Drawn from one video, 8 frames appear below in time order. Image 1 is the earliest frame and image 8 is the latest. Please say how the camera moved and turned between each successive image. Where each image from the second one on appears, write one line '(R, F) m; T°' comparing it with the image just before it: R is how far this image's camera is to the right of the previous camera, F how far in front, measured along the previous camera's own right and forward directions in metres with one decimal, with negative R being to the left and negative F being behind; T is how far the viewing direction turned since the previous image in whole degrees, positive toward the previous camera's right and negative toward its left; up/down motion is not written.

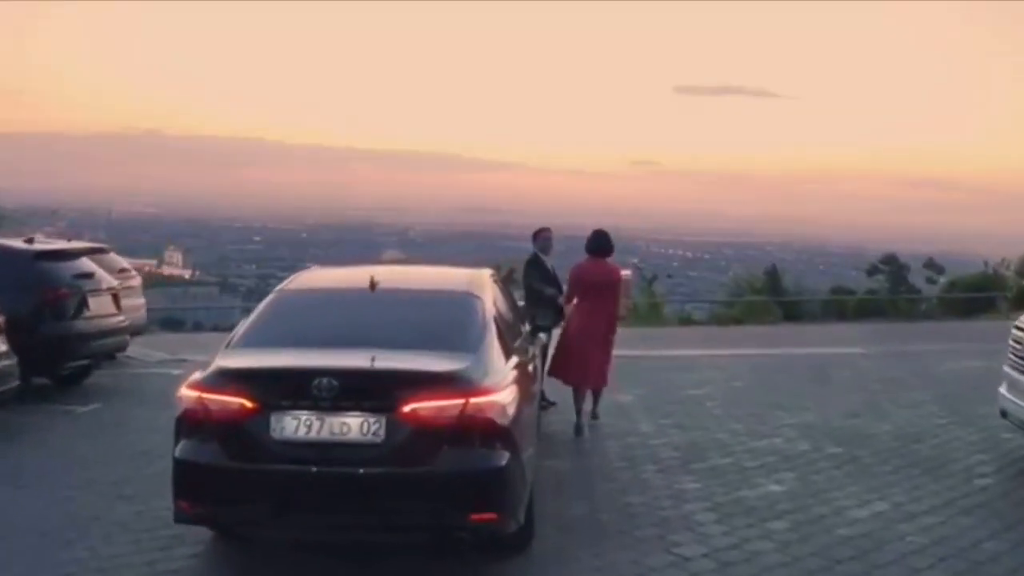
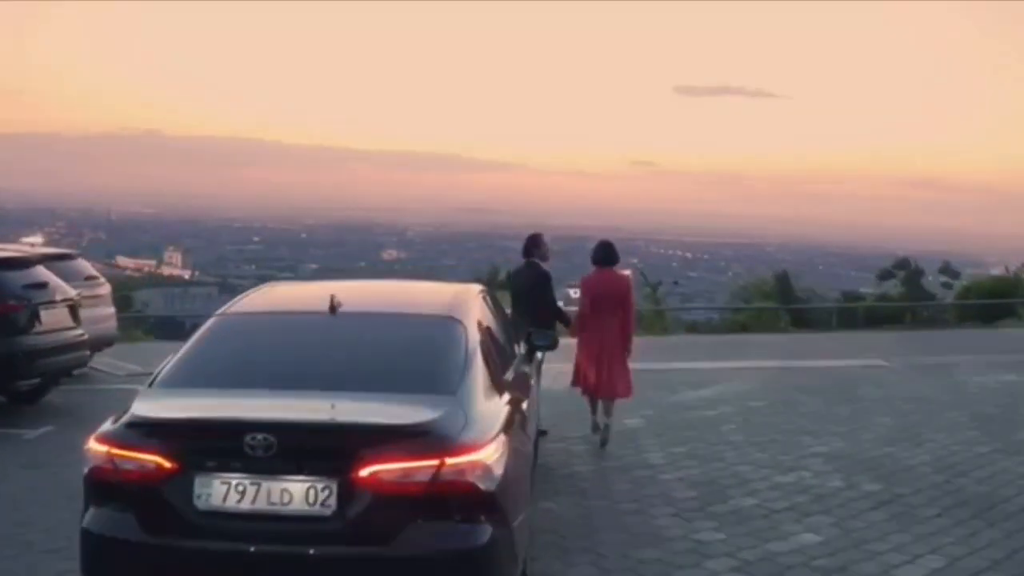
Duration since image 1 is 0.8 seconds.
(0.0, +1.0) m; 0°
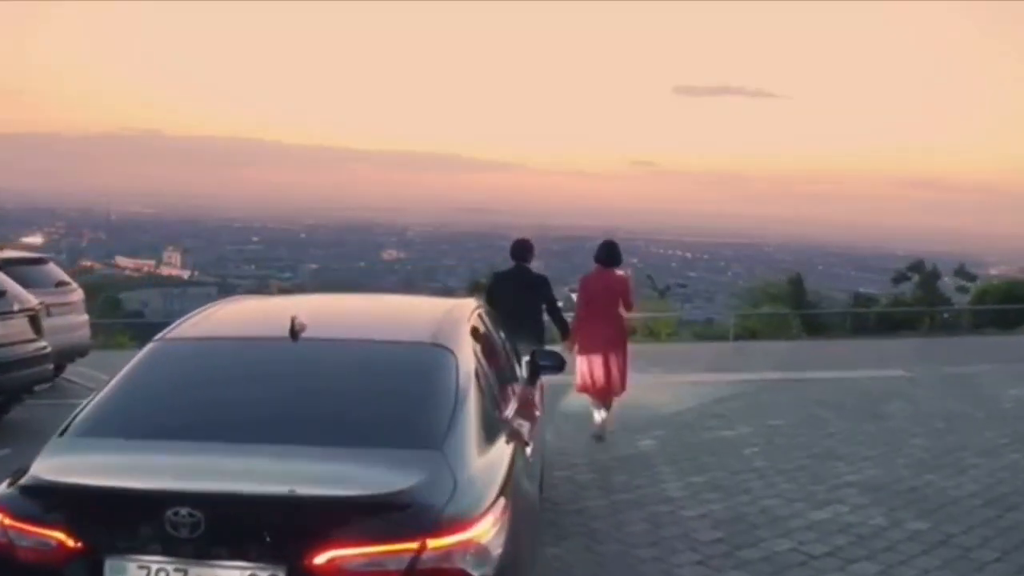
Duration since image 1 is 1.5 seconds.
(0.0, +0.8) m; 0°
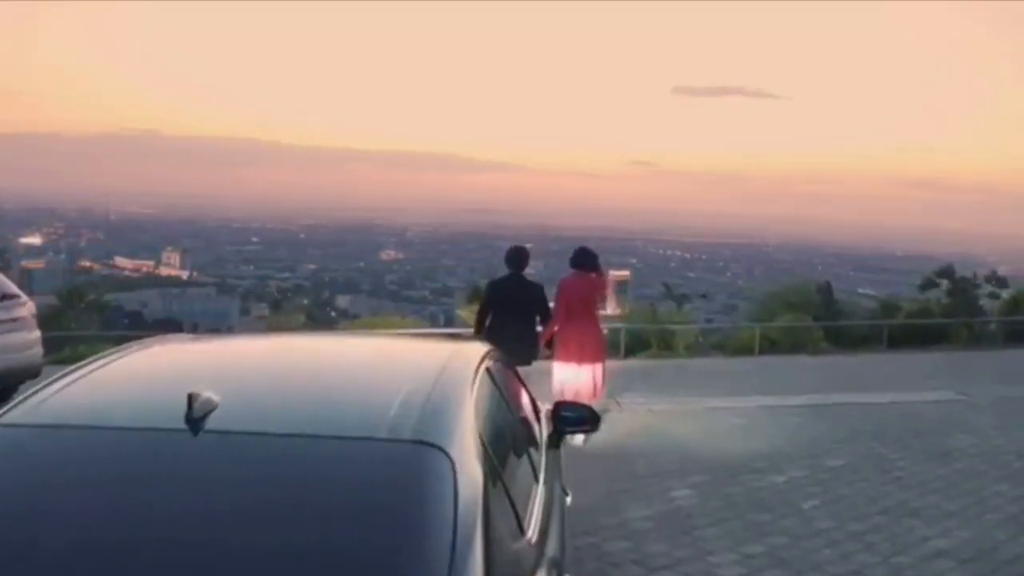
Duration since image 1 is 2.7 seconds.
(-0.1, +1.4) m; 0°
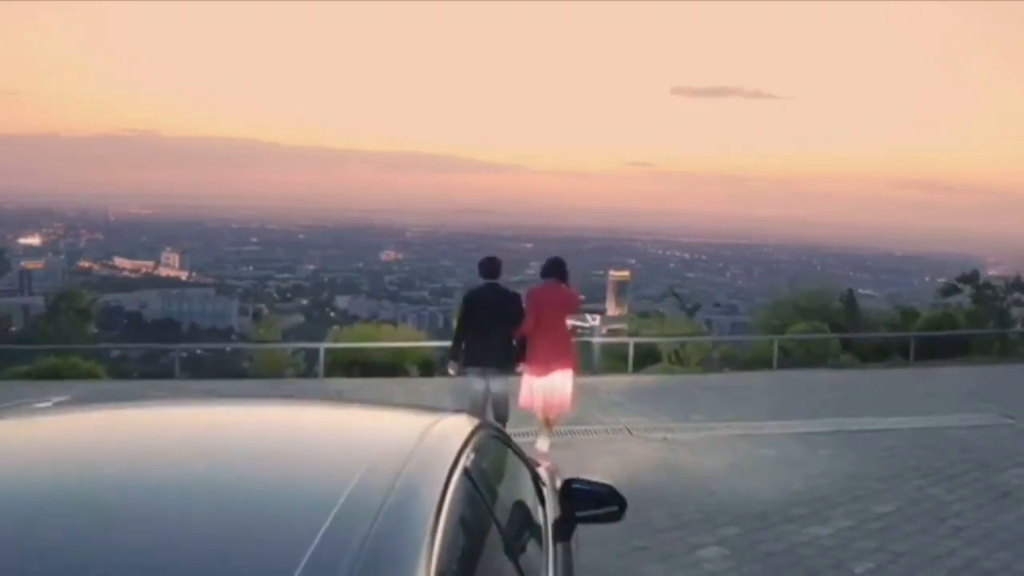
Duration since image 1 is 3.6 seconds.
(0.0, +1.1) m; 0°
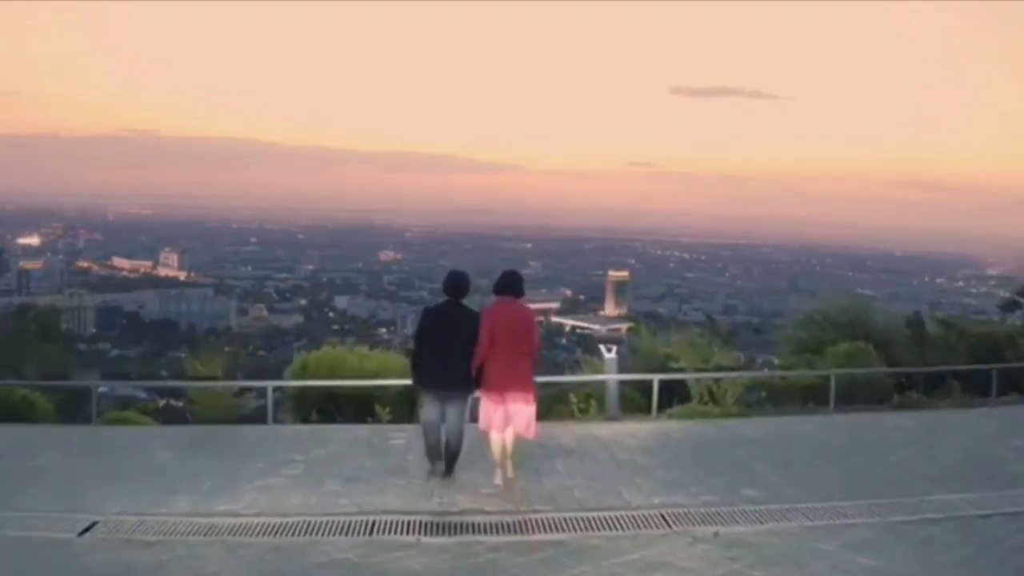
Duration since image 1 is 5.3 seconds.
(0.0, -1.4) m; 0°
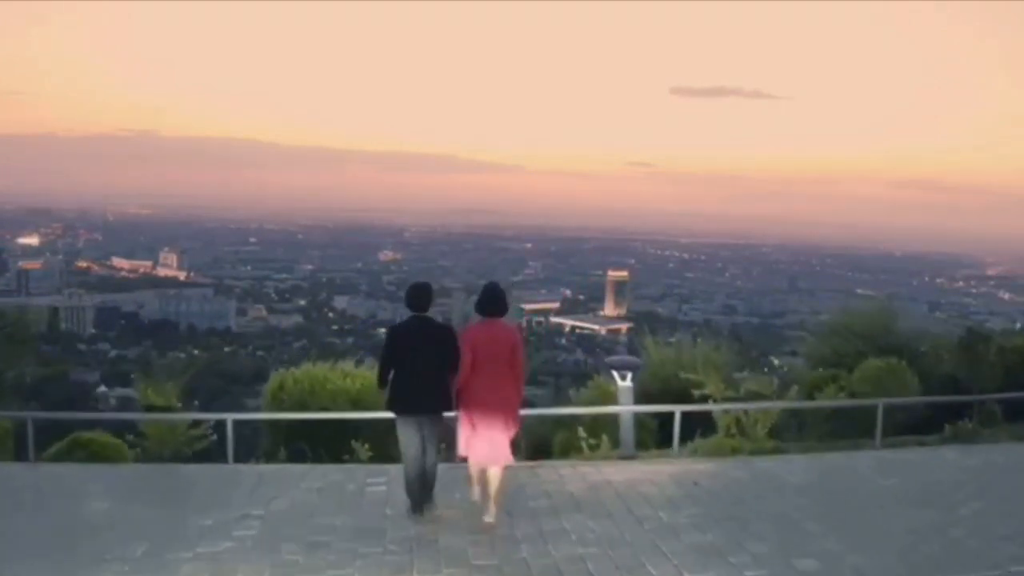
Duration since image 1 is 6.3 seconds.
(0.0, +1.5) m; 0°
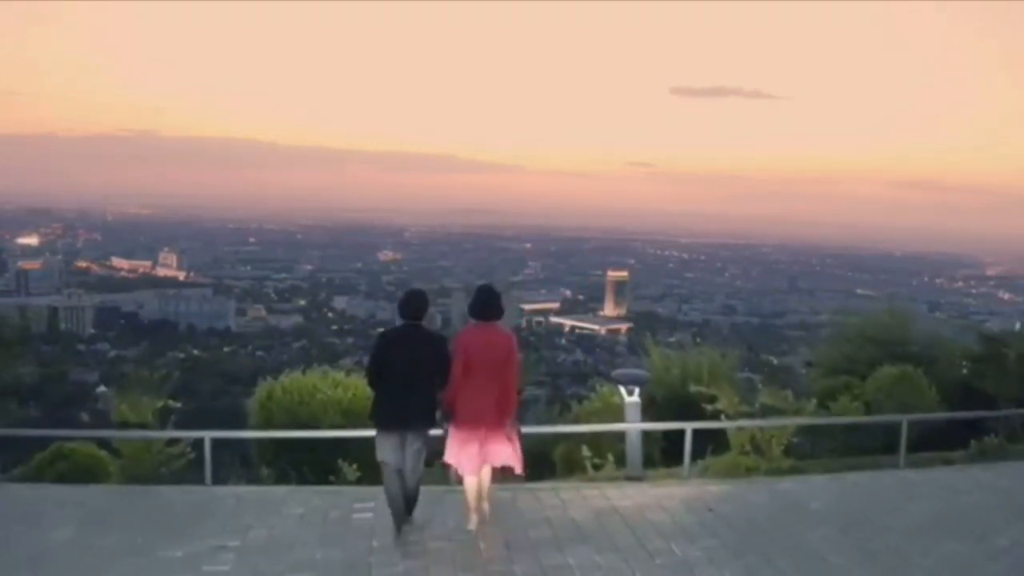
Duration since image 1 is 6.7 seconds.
(-0.1, -0.3) m; 0°
